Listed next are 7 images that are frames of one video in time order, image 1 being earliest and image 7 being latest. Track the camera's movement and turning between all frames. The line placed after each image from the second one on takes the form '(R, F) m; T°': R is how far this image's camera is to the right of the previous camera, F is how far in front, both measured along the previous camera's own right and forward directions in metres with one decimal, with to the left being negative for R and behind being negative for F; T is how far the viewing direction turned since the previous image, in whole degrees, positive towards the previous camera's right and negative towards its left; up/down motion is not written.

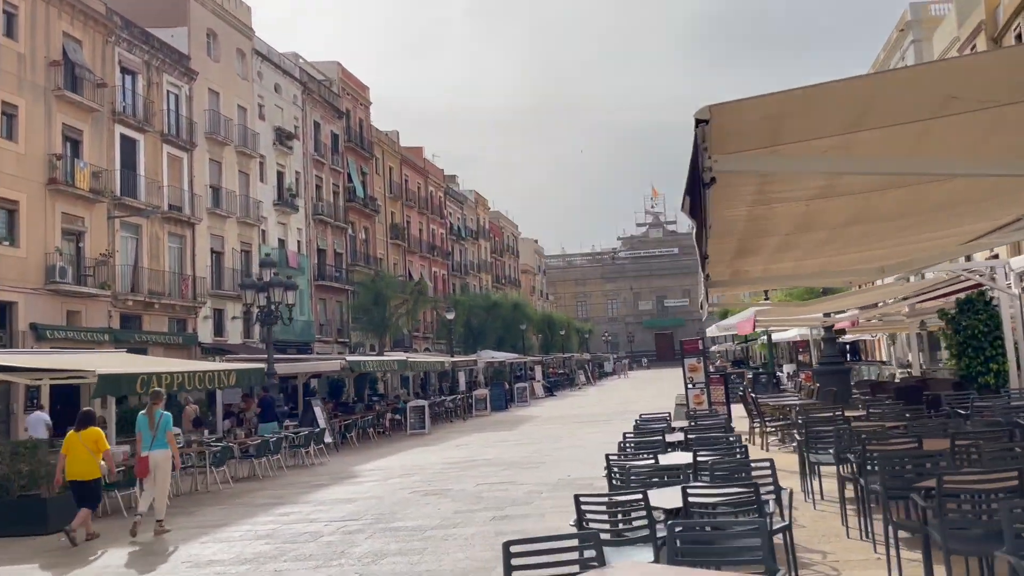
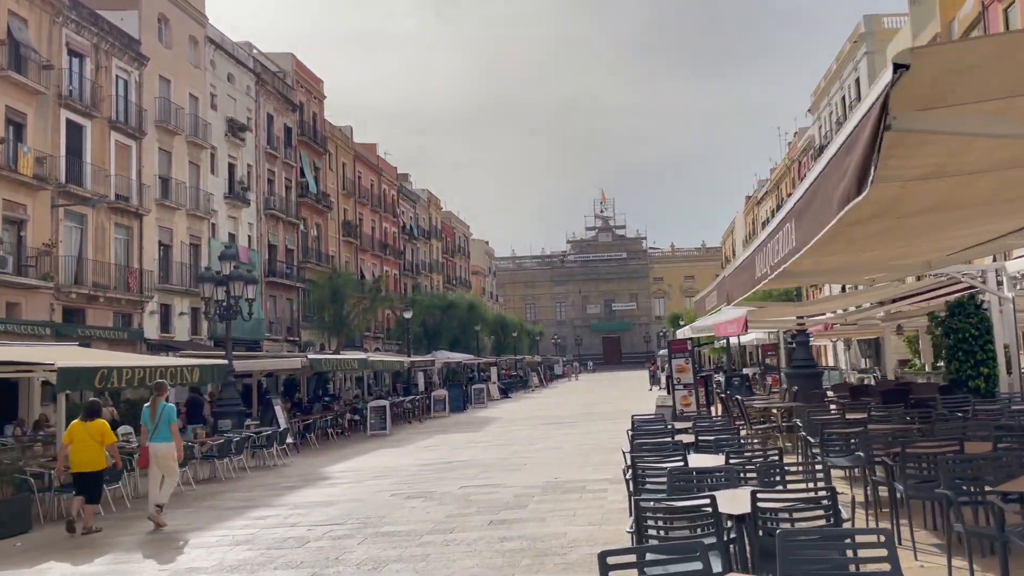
(-0.6, +0.4) m; +4°
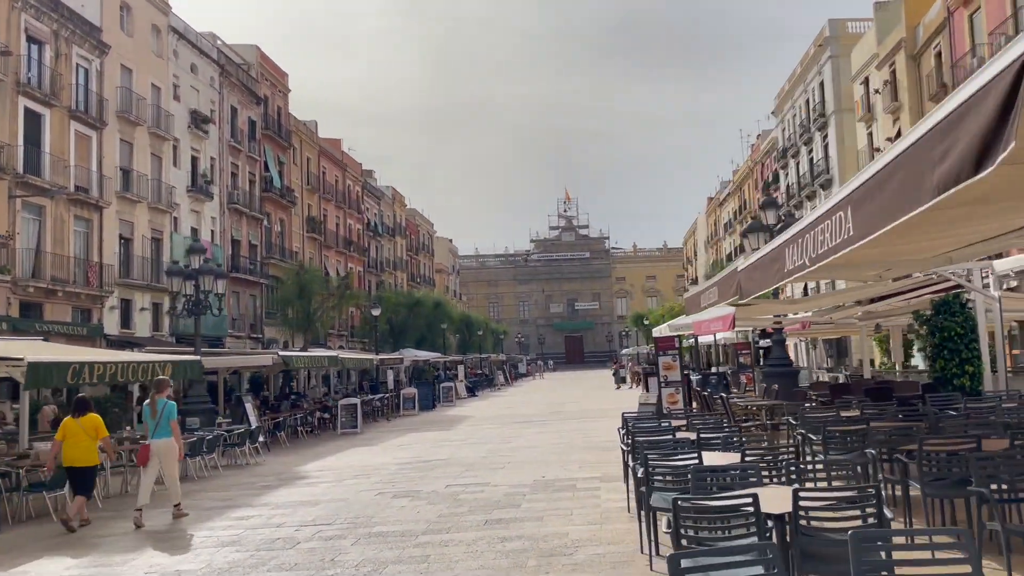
(-0.4, +0.2) m; +3°
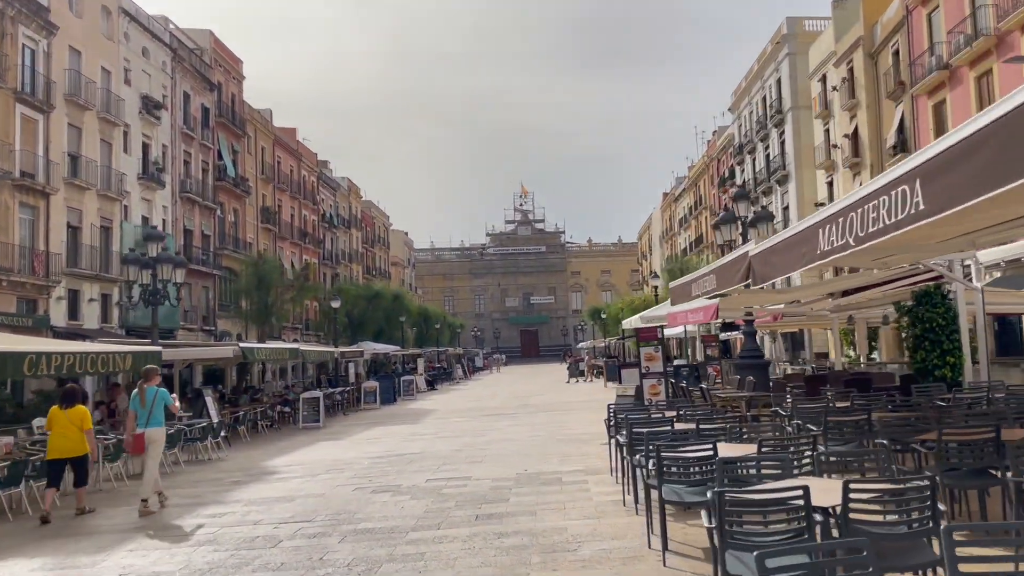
(-0.4, +0.3) m; +3°
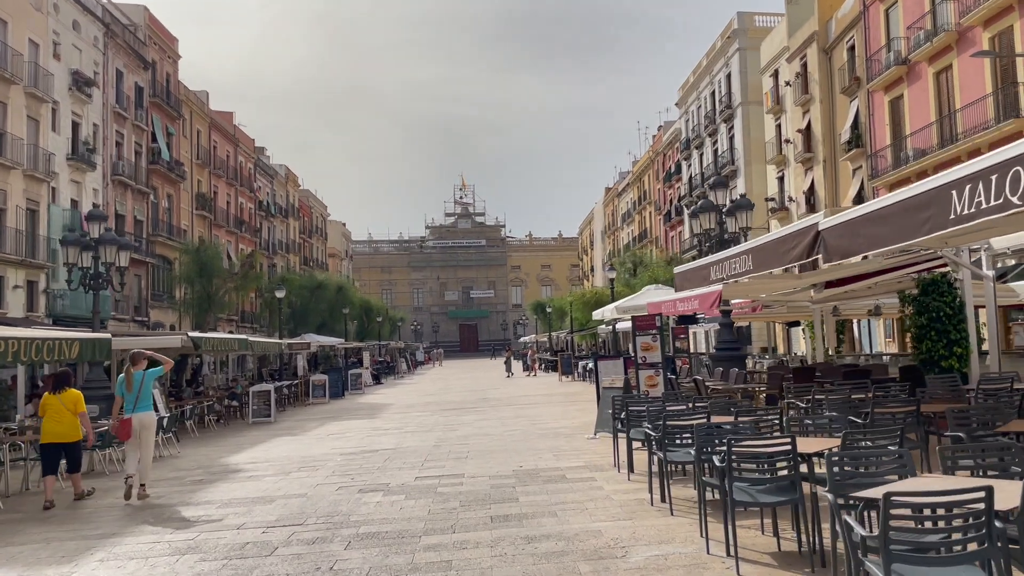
(-0.7, +0.7) m; +4°
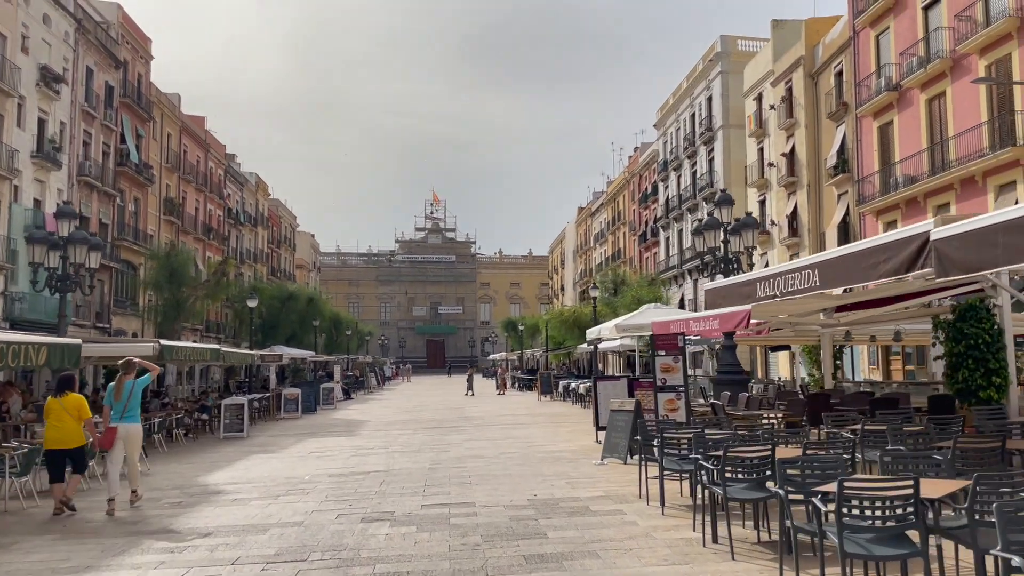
(-0.6, +0.8) m; +2°
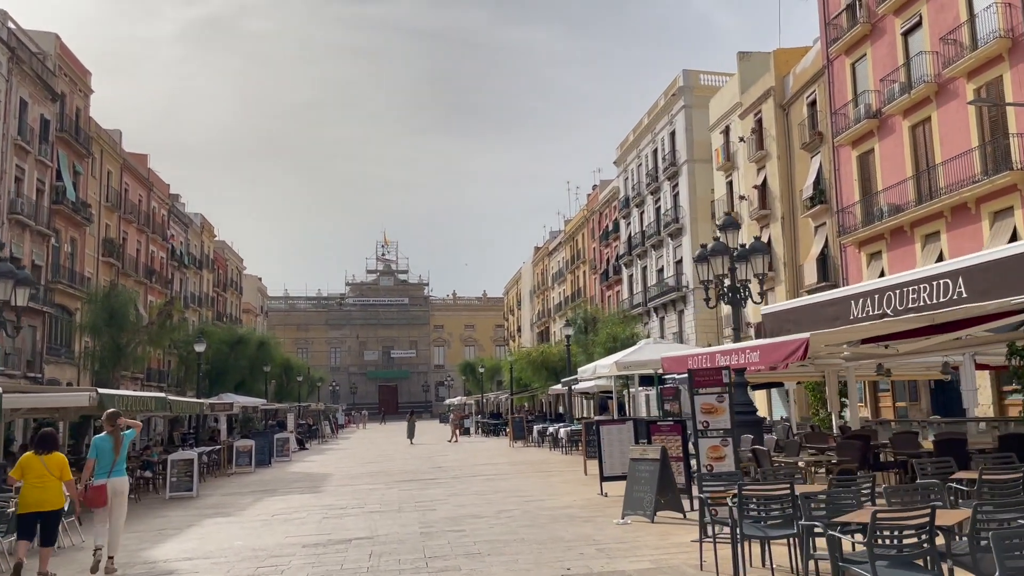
(-0.7, +1.6) m; +3°
